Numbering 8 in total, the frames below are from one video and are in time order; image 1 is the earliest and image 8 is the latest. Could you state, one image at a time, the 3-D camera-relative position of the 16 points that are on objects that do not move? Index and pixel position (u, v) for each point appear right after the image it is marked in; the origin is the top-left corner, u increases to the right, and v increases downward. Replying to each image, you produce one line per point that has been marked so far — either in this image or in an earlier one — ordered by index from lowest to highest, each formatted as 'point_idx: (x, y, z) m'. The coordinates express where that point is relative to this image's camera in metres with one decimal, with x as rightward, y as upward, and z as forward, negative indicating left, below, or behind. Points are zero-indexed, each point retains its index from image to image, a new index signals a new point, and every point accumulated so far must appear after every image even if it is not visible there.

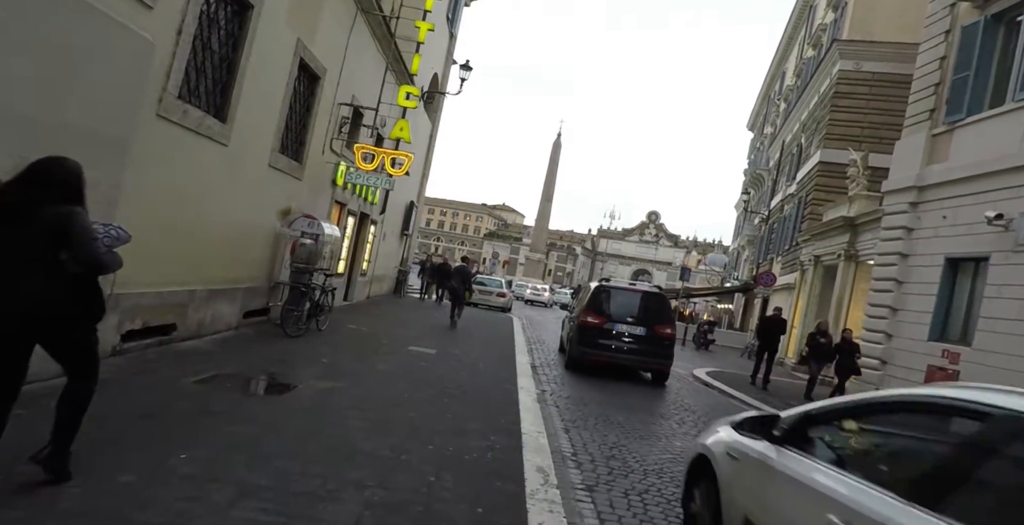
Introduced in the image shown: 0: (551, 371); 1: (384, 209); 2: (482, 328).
0: (+0.8, -2.1, +12.2) m
1: (-4.0, +1.6, +18.6) m
2: (-0.9, -2.0, +18.0) m
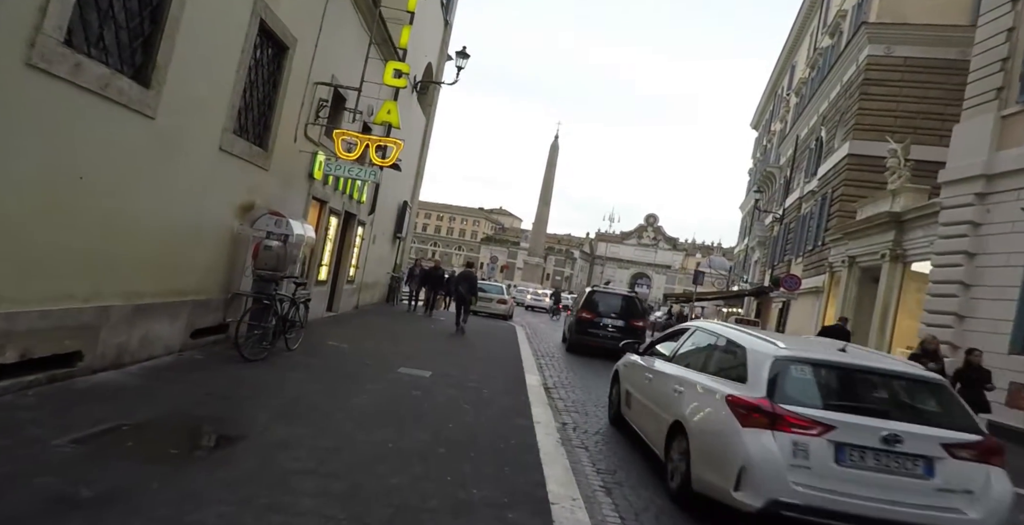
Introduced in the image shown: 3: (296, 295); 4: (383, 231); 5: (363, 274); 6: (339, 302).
0: (+1.0, -2.2, +10.4) m
1: (-3.9, +1.5, +16.7) m
2: (-0.7, -2.1, +16.2) m
3: (-3.2, -0.5, +8.8) m
4: (-4.2, +1.0, +19.3) m
5: (-4.3, -0.3, +17.4) m
6: (-4.4, -1.0, +15.1) m
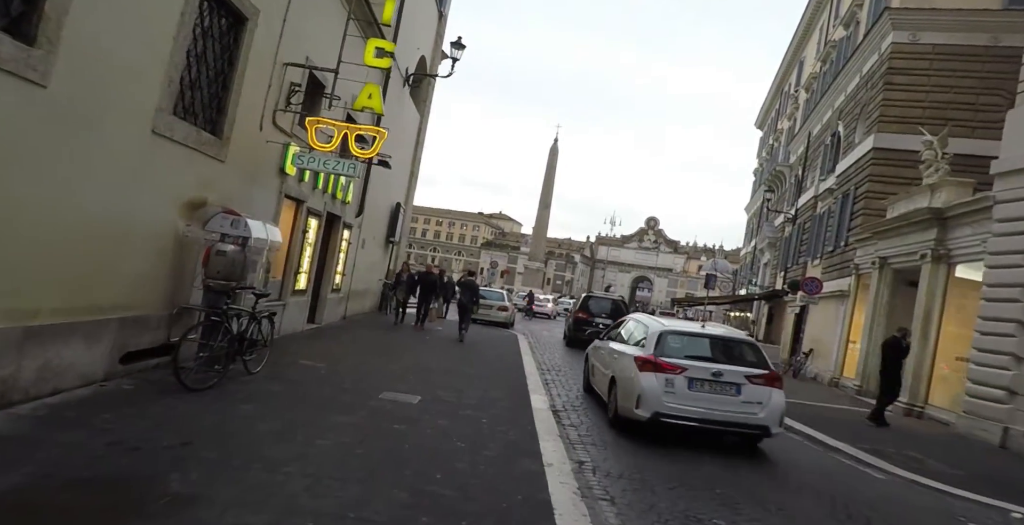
0: (+1.0, -2.3, +8.9) m
1: (-3.9, +1.3, +15.3) m
2: (-0.7, -2.2, +14.8) m
3: (-3.2, -0.6, +7.4) m
4: (-4.1, +0.8, +17.9) m
5: (-4.3, -0.5, +16.0) m
6: (-4.3, -1.1, +13.7) m
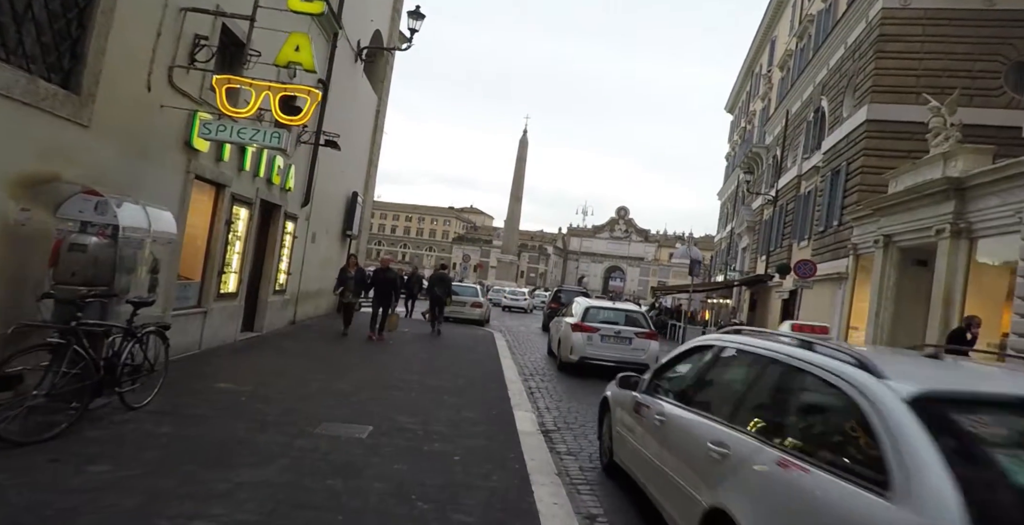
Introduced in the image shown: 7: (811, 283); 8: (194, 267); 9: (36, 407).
0: (+0.7, -2.1, +7.2) m
1: (-4.6, +1.4, +13.3) m
2: (-1.2, -2.0, +13.0) m
3: (-3.4, -0.5, +5.5) m
4: (-4.9, +0.9, +15.9) m
5: (-5.0, -0.4, +14.0) m
6: (-4.9, -1.1, +11.7) m
7: (+9.4, -0.6, +18.9) m
8: (-4.6, -0.1, +8.6) m
9: (-3.6, -1.1, +4.6) m
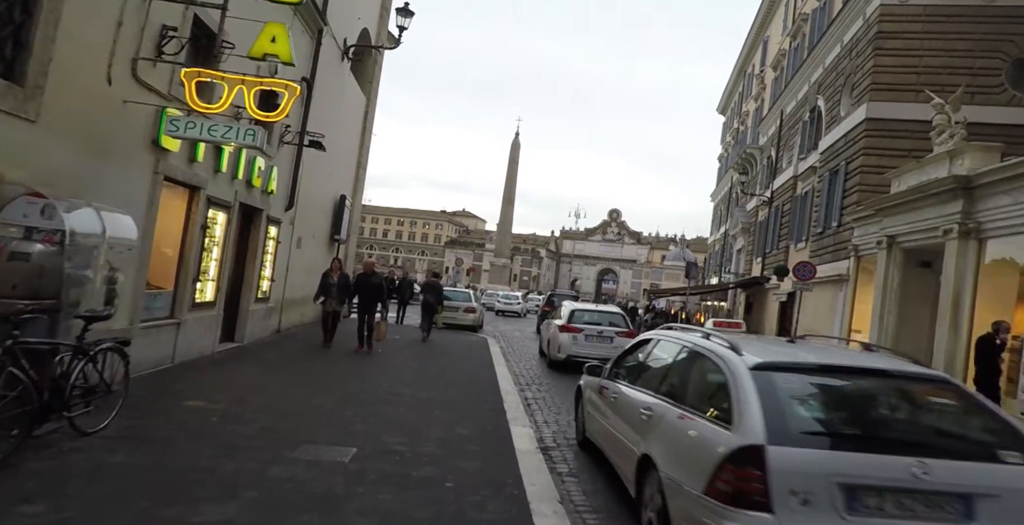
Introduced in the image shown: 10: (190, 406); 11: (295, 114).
0: (+0.7, -2.2, +6.7) m
1: (-4.7, +1.3, +12.8) m
2: (-1.4, -2.1, +12.4) m
3: (-3.5, -0.6, +4.9) m
4: (-5.1, +0.8, +15.4) m
5: (-5.1, -0.6, +13.4) m
6: (-5.0, -1.2, +11.1) m
7: (+9.2, -0.7, +18.5) m
8: (-4.7, -0.2, +8.1) m
9: (-3.6, -1.2, +4.0) m
10: (-3.5, -1.5, +6.4) m
11: (-4.6, +3.1, +12.6) m
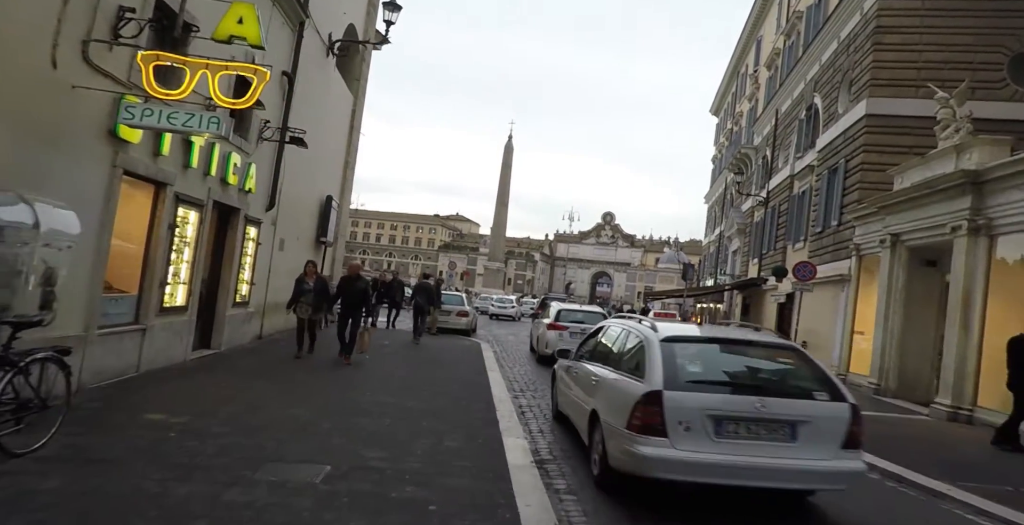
0: (+0.6, -2.1, +6.2) m
1: (-4.9, +1.2, +12.2) m
2: (-1.5, -2.2, +11.9) m
3: (-3.6, -0.6, +4.3) m
4: (-5.3, +0.7, +14.8) m
5: (-5.3, -0.6, +12.8) m
6: (-5.1, -1.3, +10.5) m
7: (+9.0, -0.7, +18.1) m
8: (-4.8, -0.2, +7.5) m
9: (-3.7, -1.2, +3.4) m
10: (-3.6, -1.5, +5.9) m
11: (-4.8, +3.1, +12.0) m
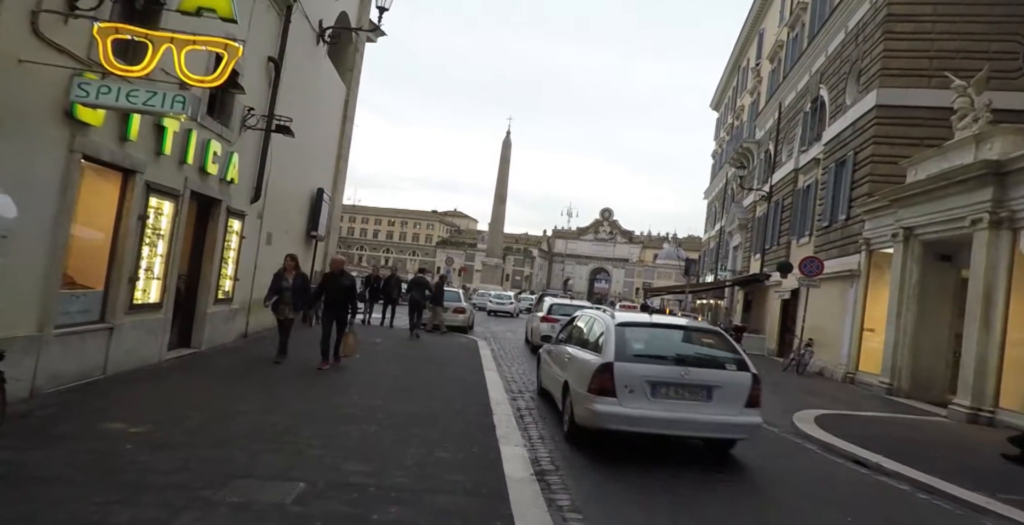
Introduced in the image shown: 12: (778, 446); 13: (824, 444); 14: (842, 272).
0: (+0.6, -2.1, +5.6) m
1: (-4.9, +1.3, +11.6) m
2: (-1.6, -2.1, +11.3) m
3: (-3.6, -0.6, +3.8) m
4: (-5.4, +0.8, +14.2) m
5: (-5.3, -0.5, +12.3) m
6: (-5.2, -1.2, +9.9) m
7: (+8.9, -0.6, +17.5) m
8: (-4.8, -0.1, +6.9) m
9: (-3.7, -1.1, +2.9) m
10: (-3.6, -1.5, +5.3) m
11: (-4.8, +3.2, +11.4) m
12: (+3.5, -2.4, +7.8) m
13: (+4.2, -2.4, +8.0) m
14: (+9.2, -0.3, +16.9) m
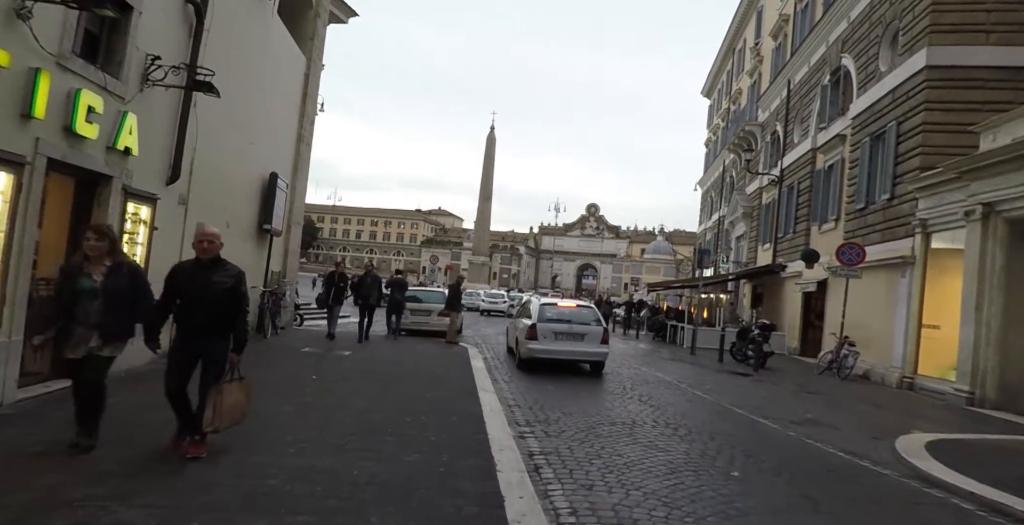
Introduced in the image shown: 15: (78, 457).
0: (+0.7, -2.0, +3.1) m
1: (-5.0, +1.3, +8.9) m
2: (-1.5, -2.0, +8.7) m
3: (-3.4, -0.5, +1.1) m
4: (-5.5, +0.8, +11.5) m
5: (-5.4, -0.5, +9.6) m
6: (-5.1, -1.2, +7.2) m
7: (+8.7, -0.2, +15.1) m
8: (-4.8, -0.1, +4.2) m
9: (-3.5, -1.1, +0.2) m
10: (-3.5, -1.5, +2.6) m
11: (-4.9, +3.2, +8.7) m
12: (+3.6, -2.2, +5.3) m
13: (+4.3, -2.2, +5.6) m
14: (+9.1, +0.1, +14.5) m
15: (-3.4, -1.6, +4.8) m
